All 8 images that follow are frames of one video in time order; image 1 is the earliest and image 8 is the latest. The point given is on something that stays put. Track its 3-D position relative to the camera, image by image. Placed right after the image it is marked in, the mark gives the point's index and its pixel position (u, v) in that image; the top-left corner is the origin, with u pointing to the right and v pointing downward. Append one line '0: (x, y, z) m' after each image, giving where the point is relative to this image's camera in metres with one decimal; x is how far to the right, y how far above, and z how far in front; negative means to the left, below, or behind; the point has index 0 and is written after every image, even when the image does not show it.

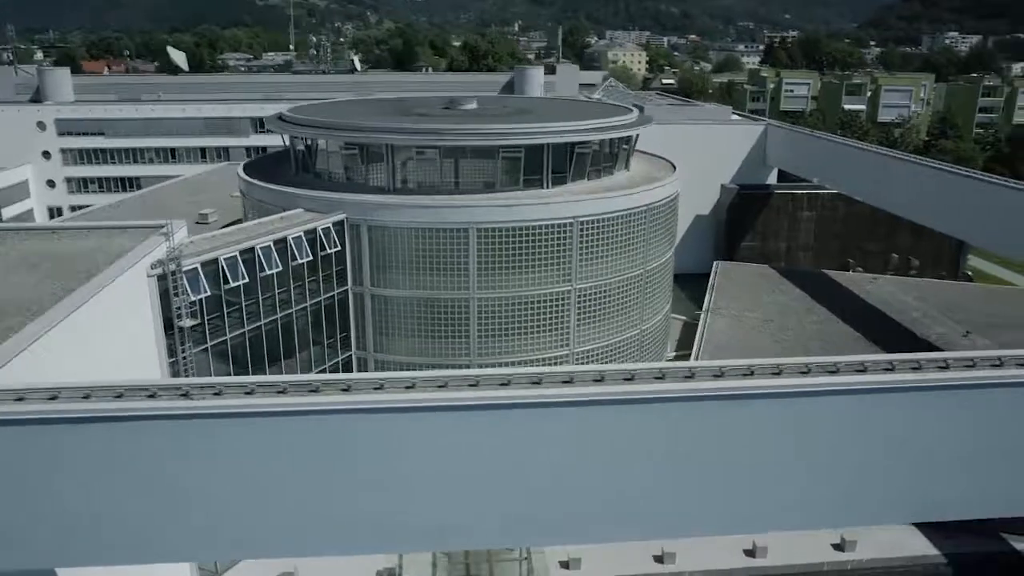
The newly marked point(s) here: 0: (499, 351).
0: (-0.2, -1.4, +18.5) m
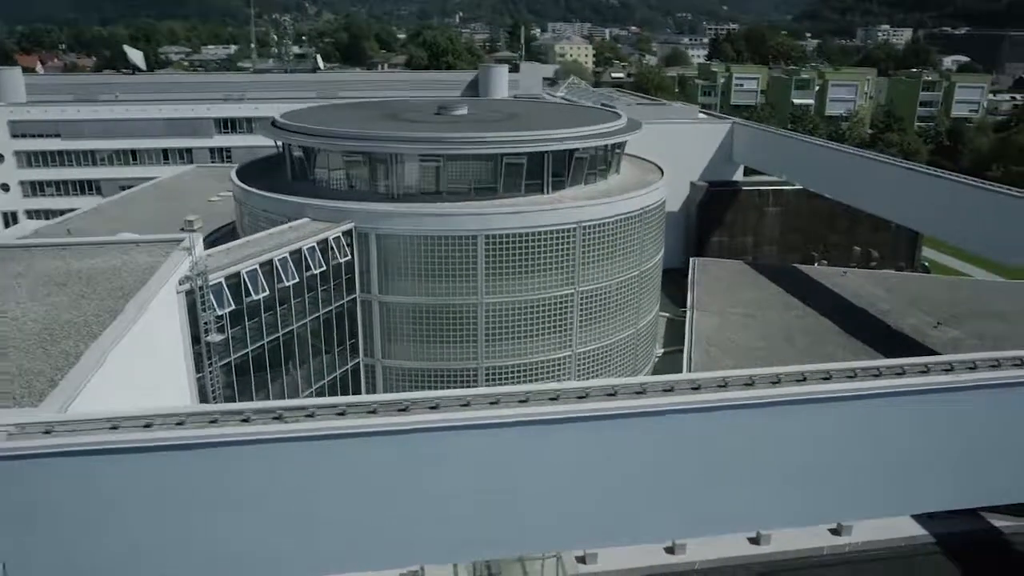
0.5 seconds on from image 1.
0: (-0.1, -1.5, +18.9) m
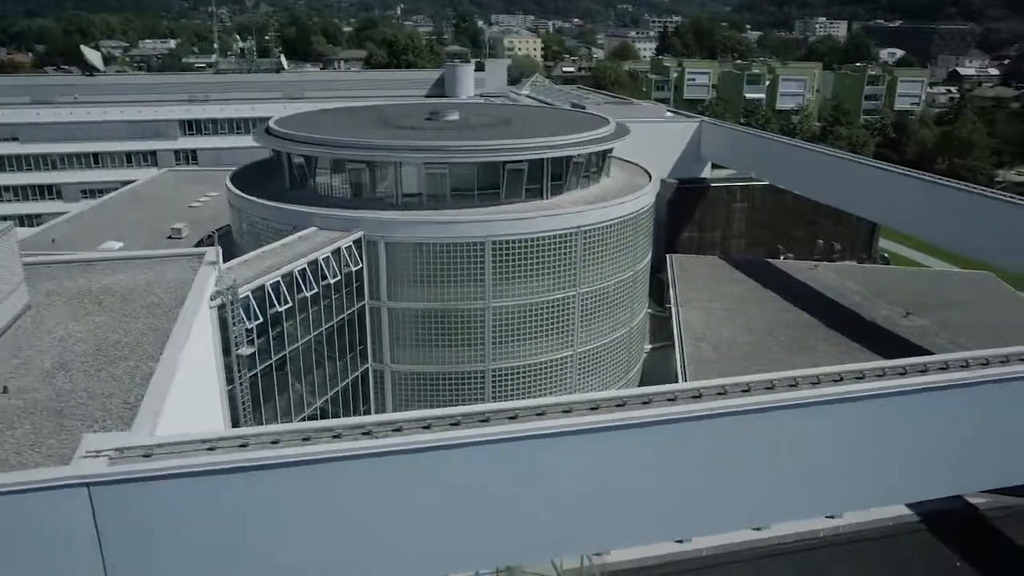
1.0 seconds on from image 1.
0: (0.0, -1.5, +19.4) m
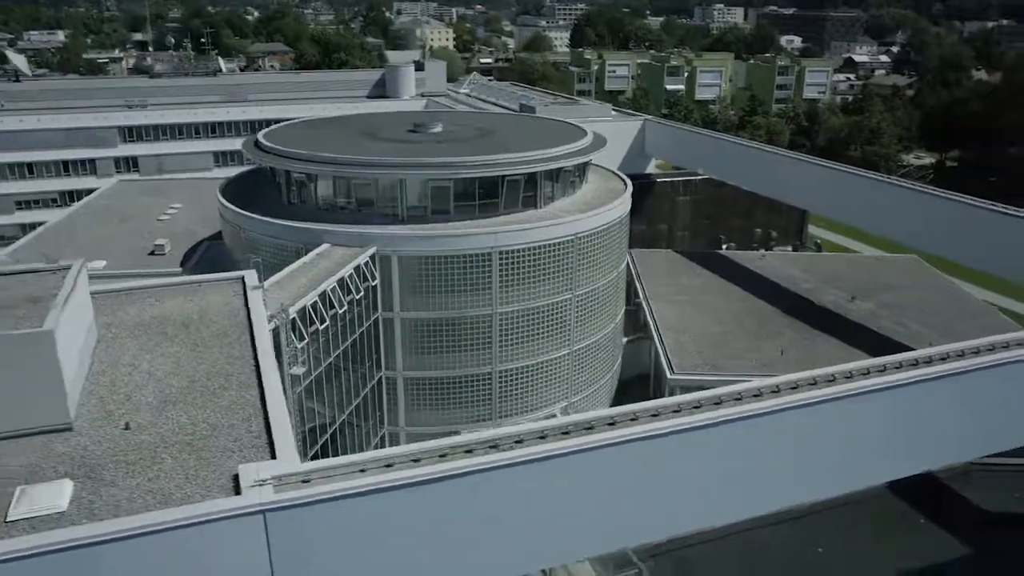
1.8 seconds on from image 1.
0: (+0.1, -1.7, +20.5) m
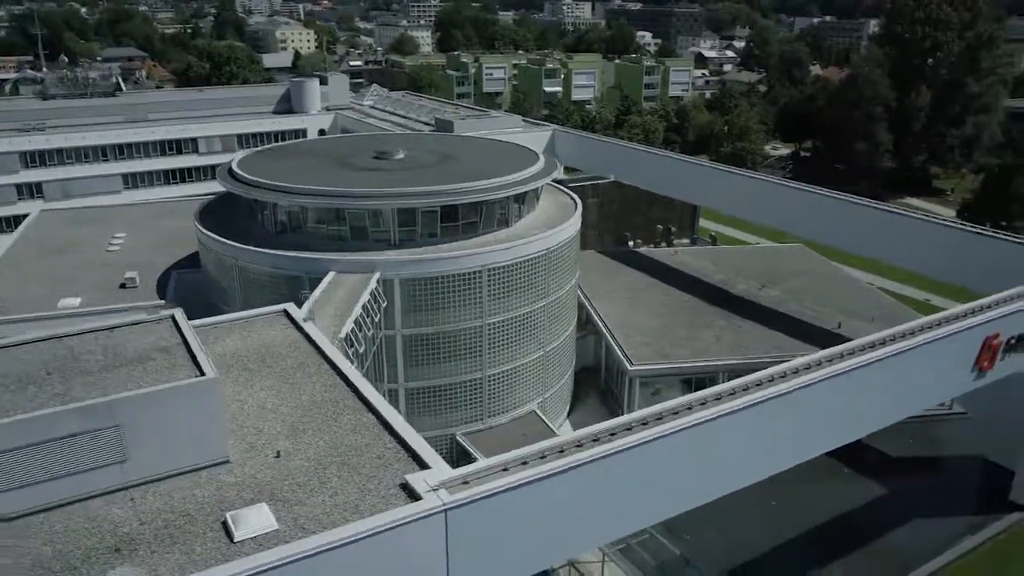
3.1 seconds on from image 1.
0: (-0.3, -2.0, +22.8) m
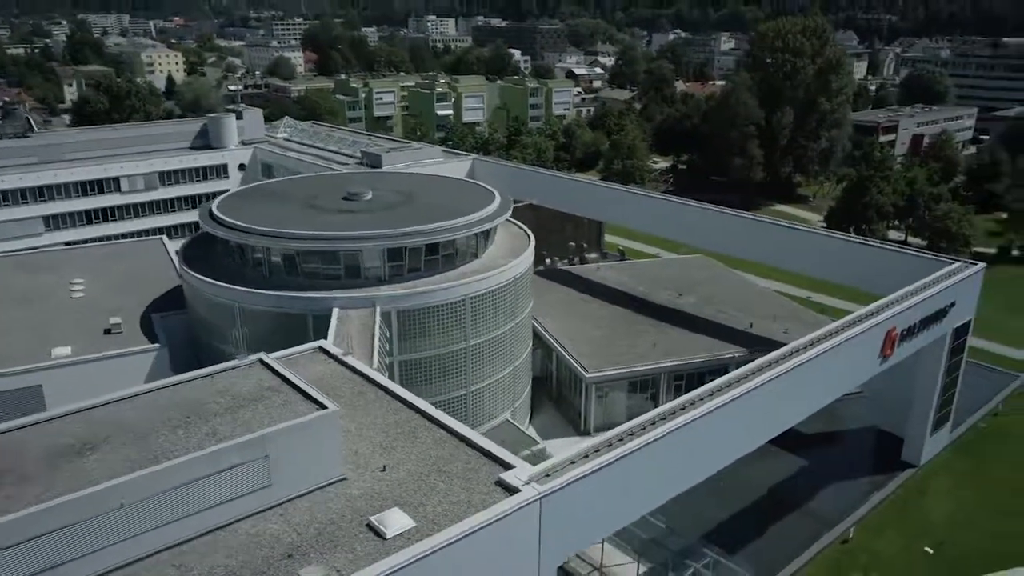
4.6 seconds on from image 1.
0: (-1.0, -2.8, +25.6) m
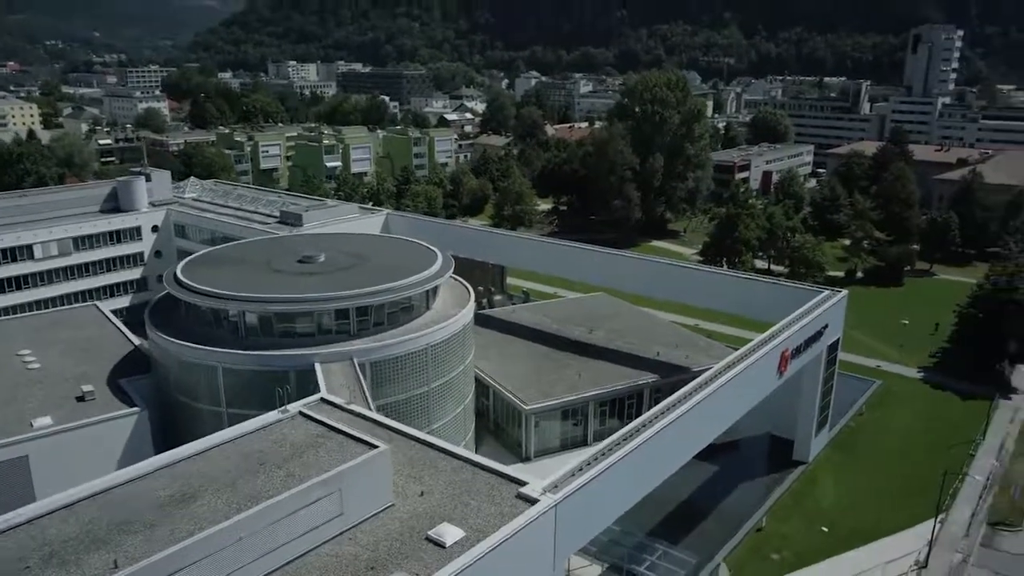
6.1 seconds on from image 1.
0: (-2.5, -4.4, +28.6) m
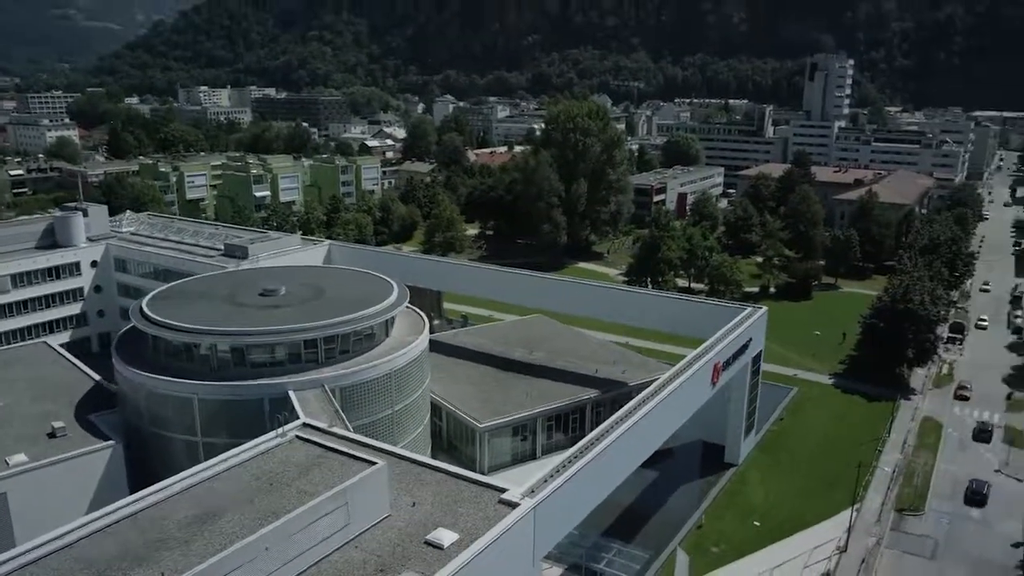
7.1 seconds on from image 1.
0: (-4.0, -5.5, +30.4) m
